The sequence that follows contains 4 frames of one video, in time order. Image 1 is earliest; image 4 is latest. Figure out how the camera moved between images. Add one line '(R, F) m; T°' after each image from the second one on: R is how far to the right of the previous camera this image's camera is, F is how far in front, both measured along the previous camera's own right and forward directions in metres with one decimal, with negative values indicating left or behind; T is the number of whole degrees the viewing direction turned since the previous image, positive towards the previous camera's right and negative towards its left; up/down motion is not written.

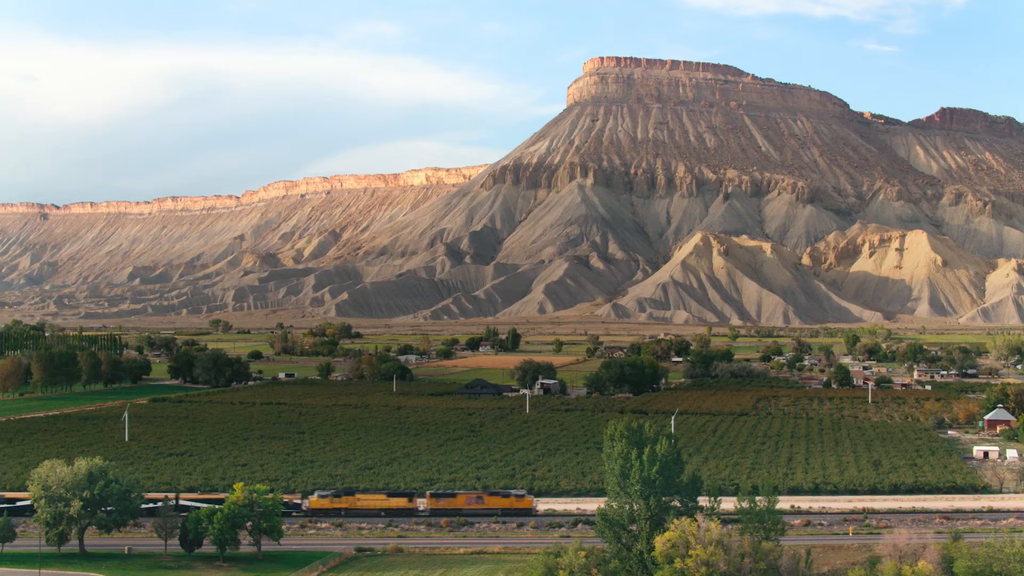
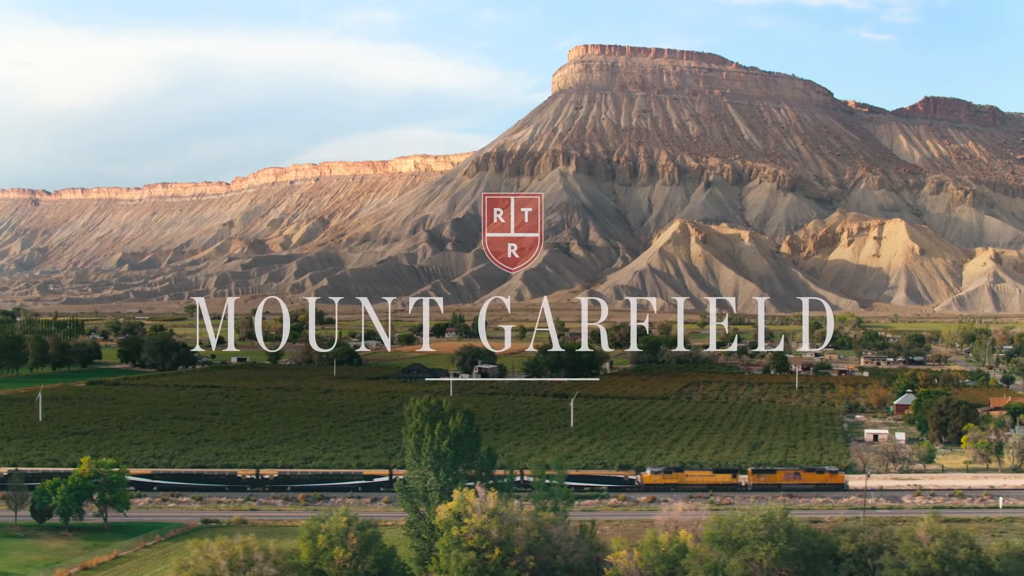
(+3.6, -1.1) m; 0°
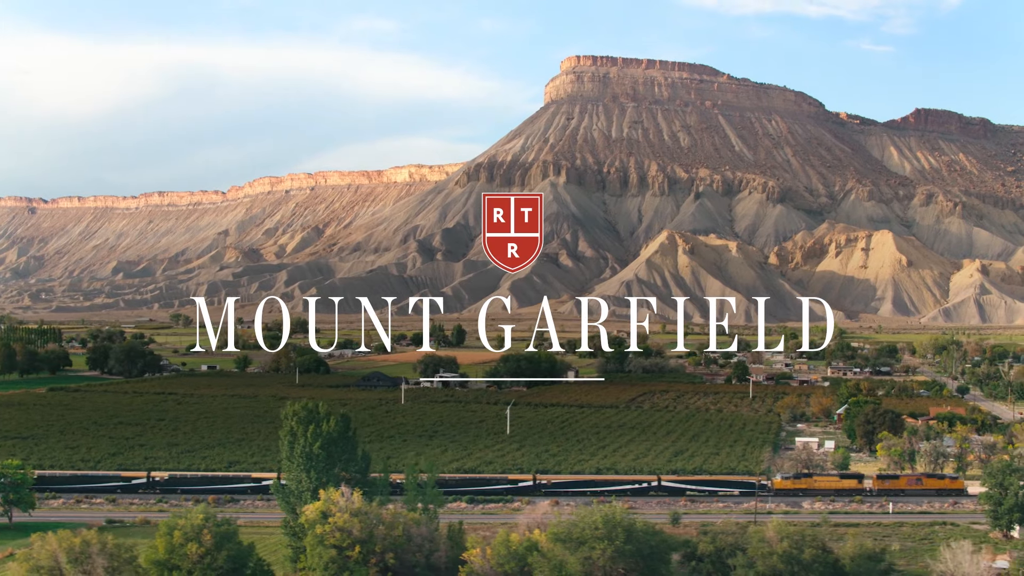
(+2.5, -0.8) m; 0°
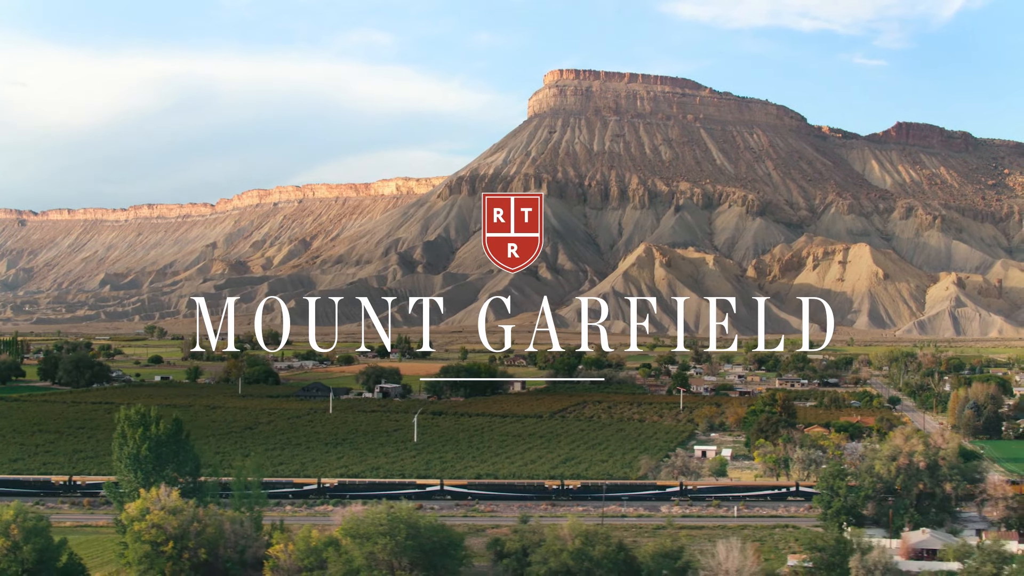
(+3.6, -1.3) m; 0°
